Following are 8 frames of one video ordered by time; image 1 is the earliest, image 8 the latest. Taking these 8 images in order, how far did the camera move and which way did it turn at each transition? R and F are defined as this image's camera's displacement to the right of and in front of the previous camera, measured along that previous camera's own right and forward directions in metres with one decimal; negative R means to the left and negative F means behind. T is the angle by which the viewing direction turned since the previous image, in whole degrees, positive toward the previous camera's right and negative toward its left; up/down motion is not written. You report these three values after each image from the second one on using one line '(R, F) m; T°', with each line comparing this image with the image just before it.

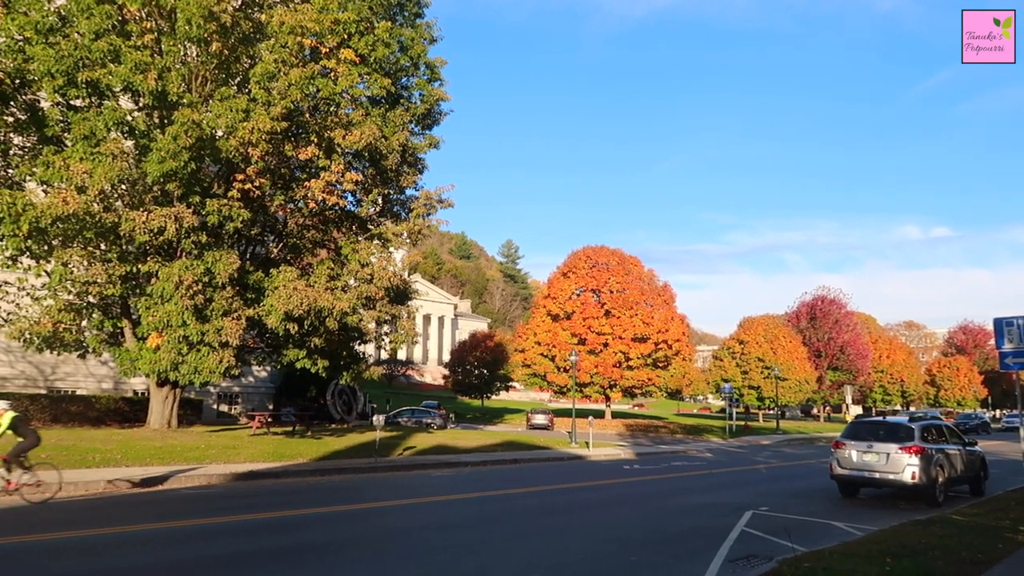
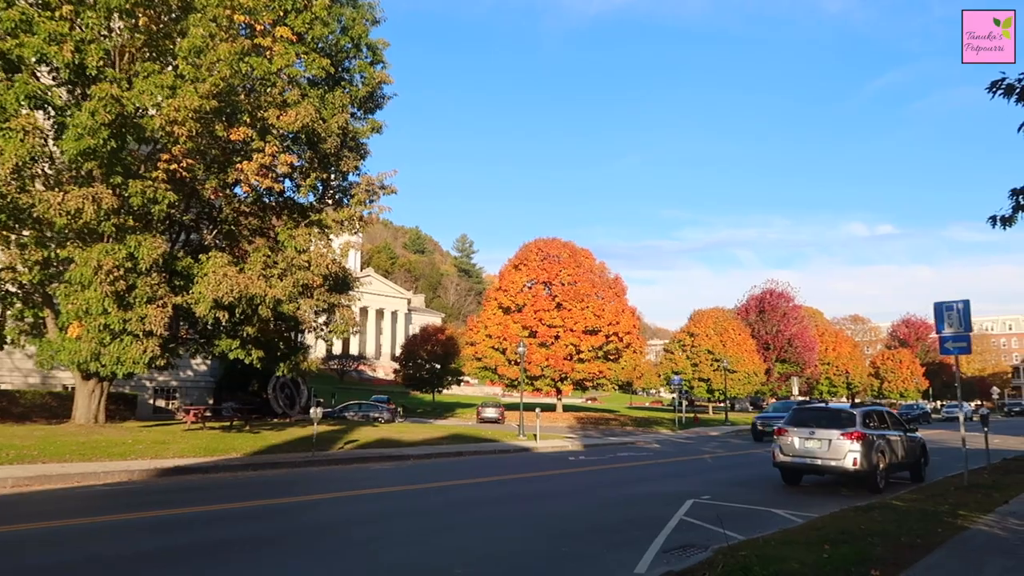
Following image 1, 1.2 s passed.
(+0.4, +0.6) m; +3°
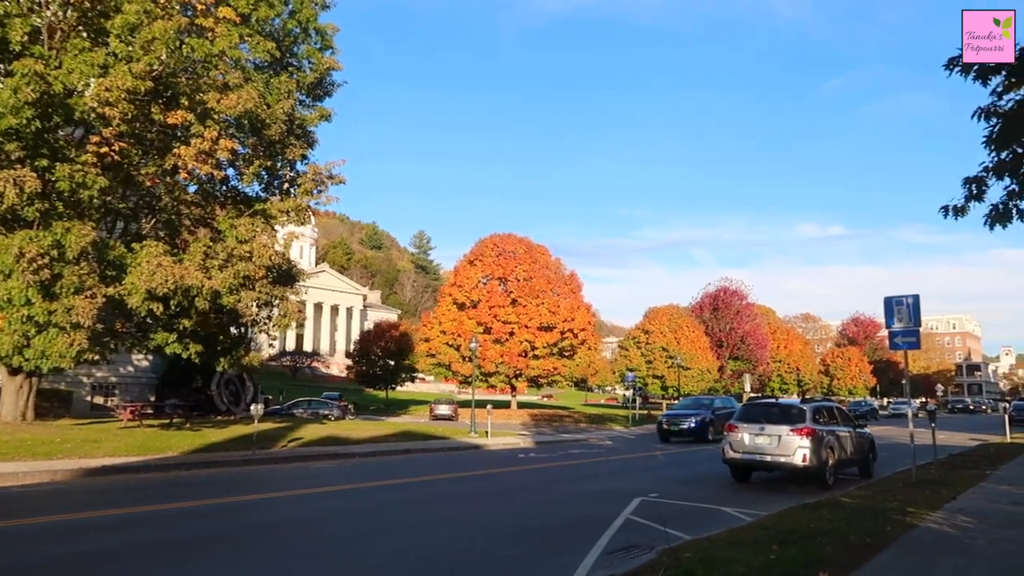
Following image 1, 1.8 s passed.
(+0.2, +0.5) m; +3°
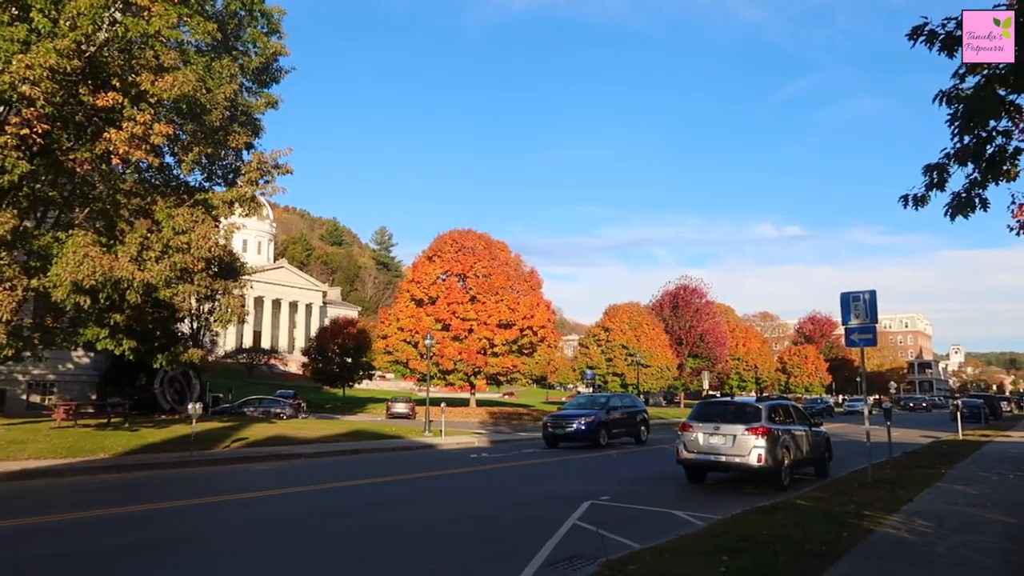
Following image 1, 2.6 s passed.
(+0.3, +0.7) m; +3°
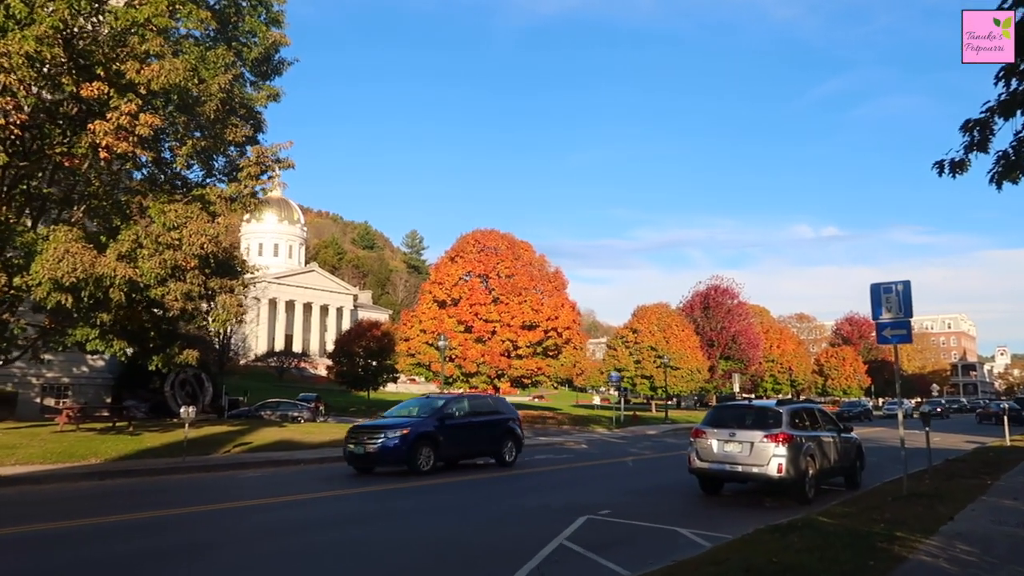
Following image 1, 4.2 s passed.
(+0.7, +1.2) m; -2°
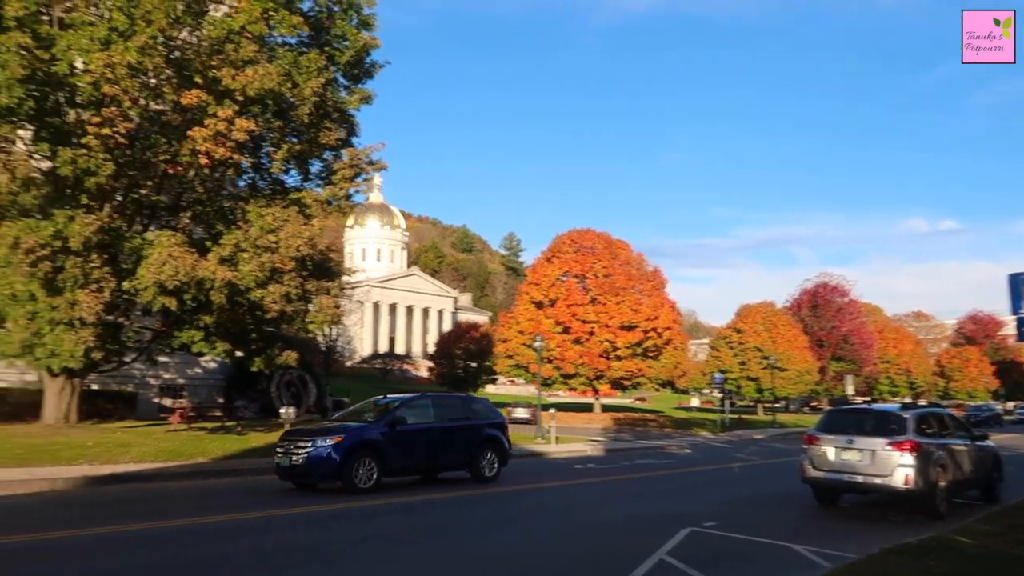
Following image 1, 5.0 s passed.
(+0.1, +0.6) m; -7°
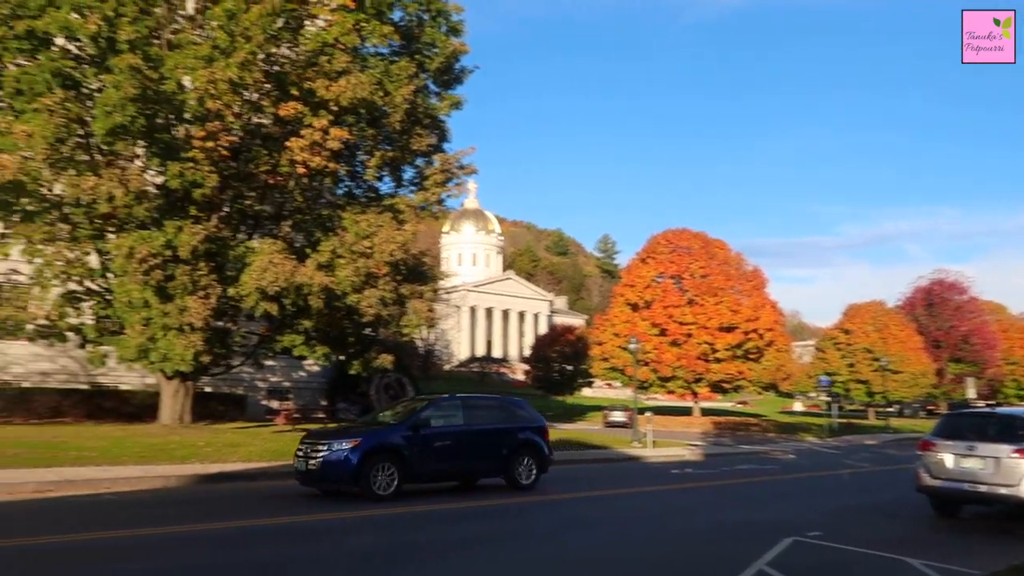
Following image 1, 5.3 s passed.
(+0.1, +0.2) m; -7°
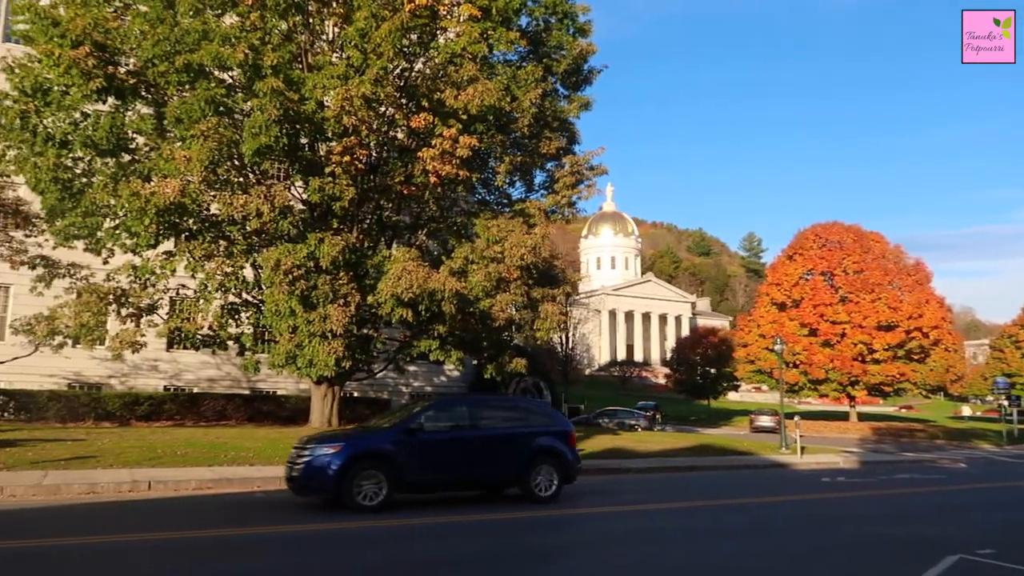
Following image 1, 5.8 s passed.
(+0.2, +0.2) m; -10°
